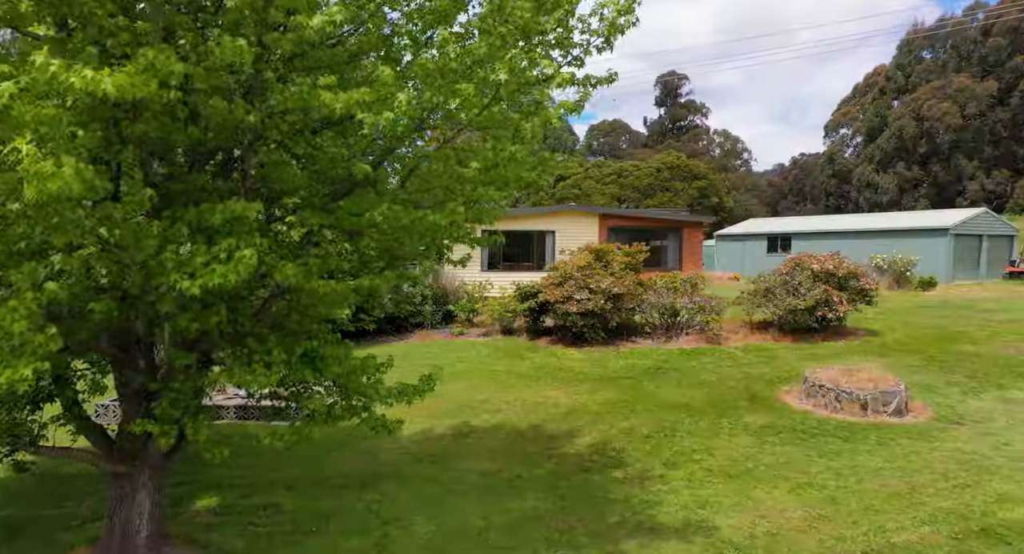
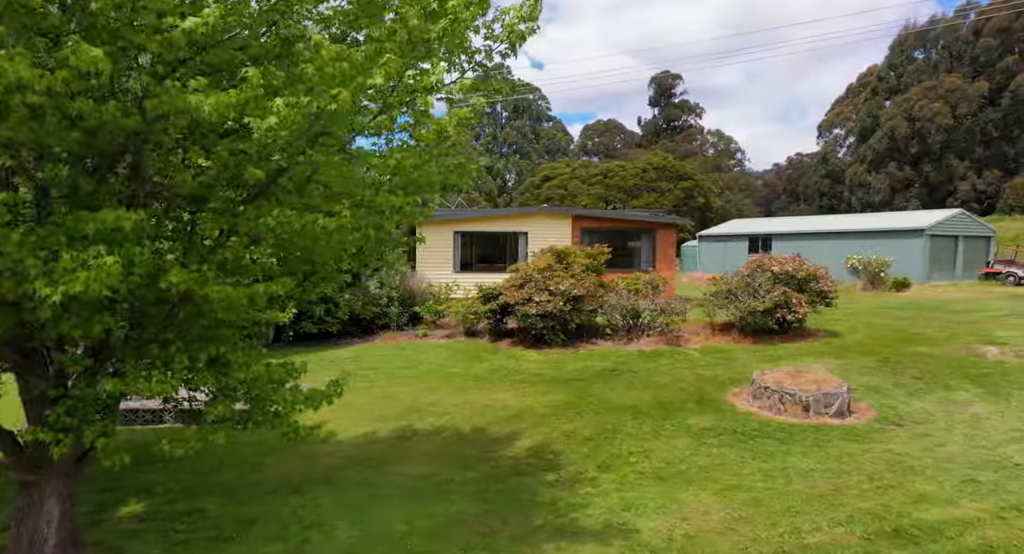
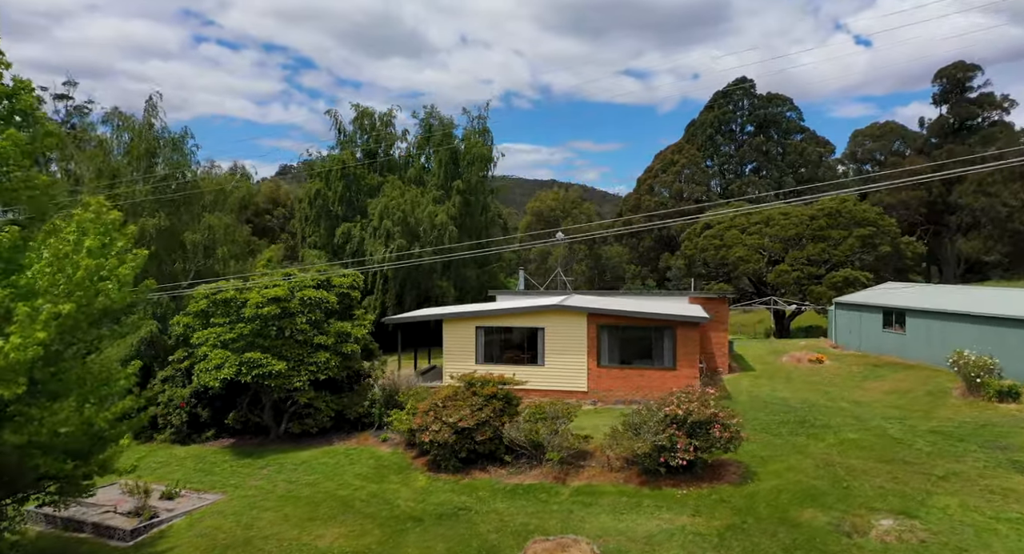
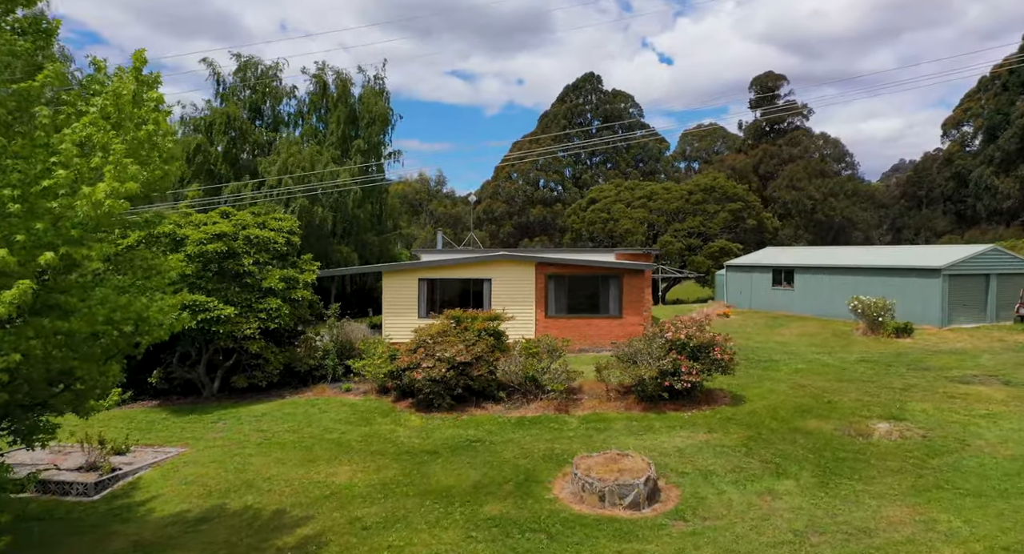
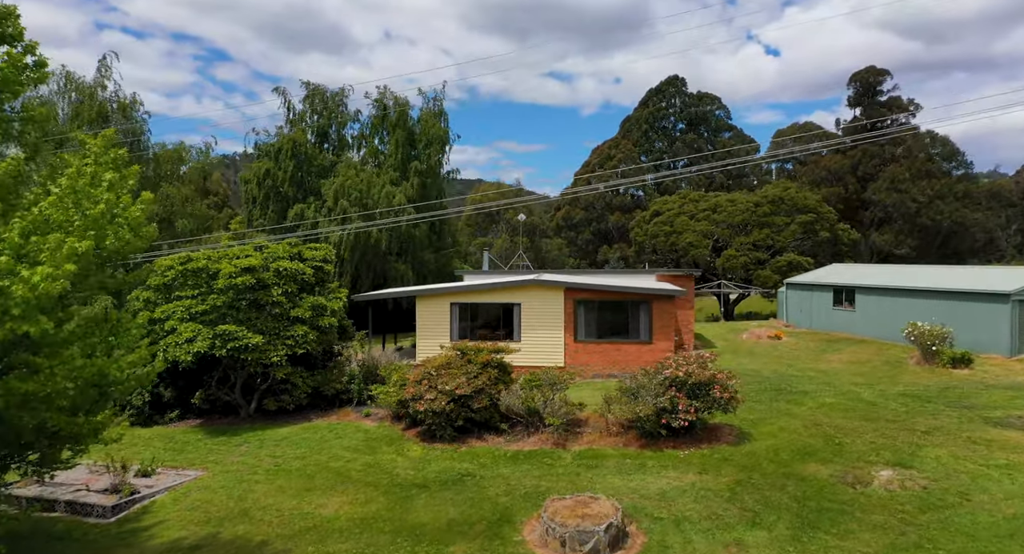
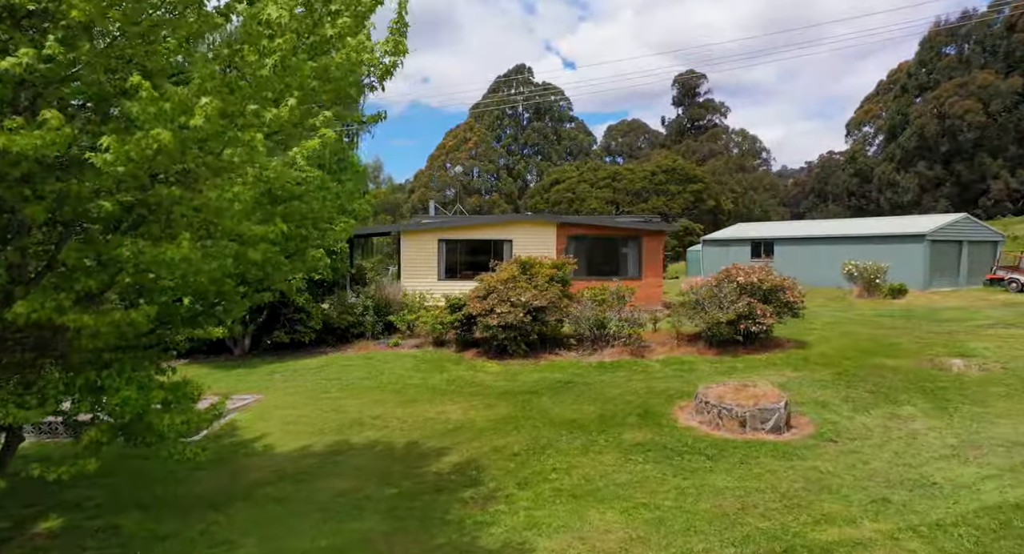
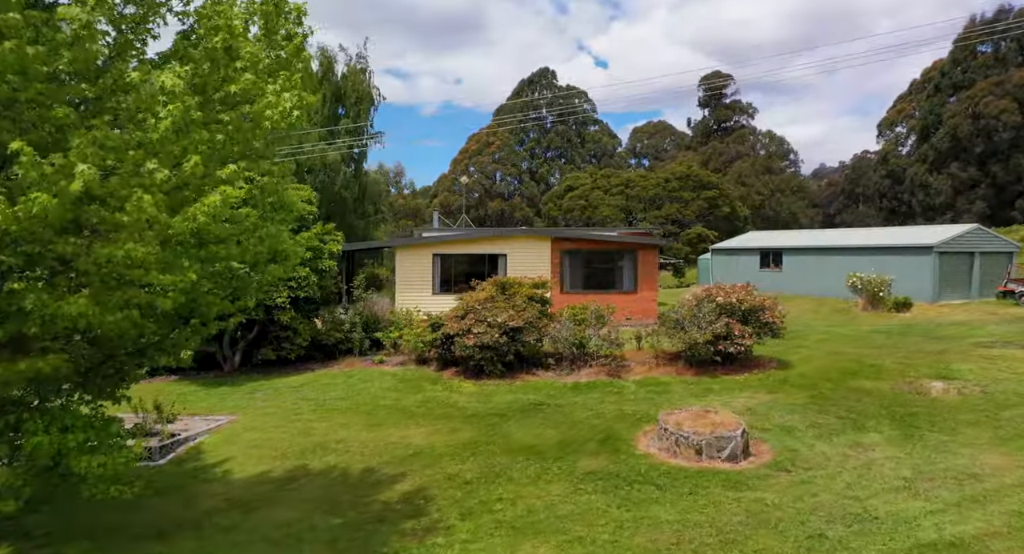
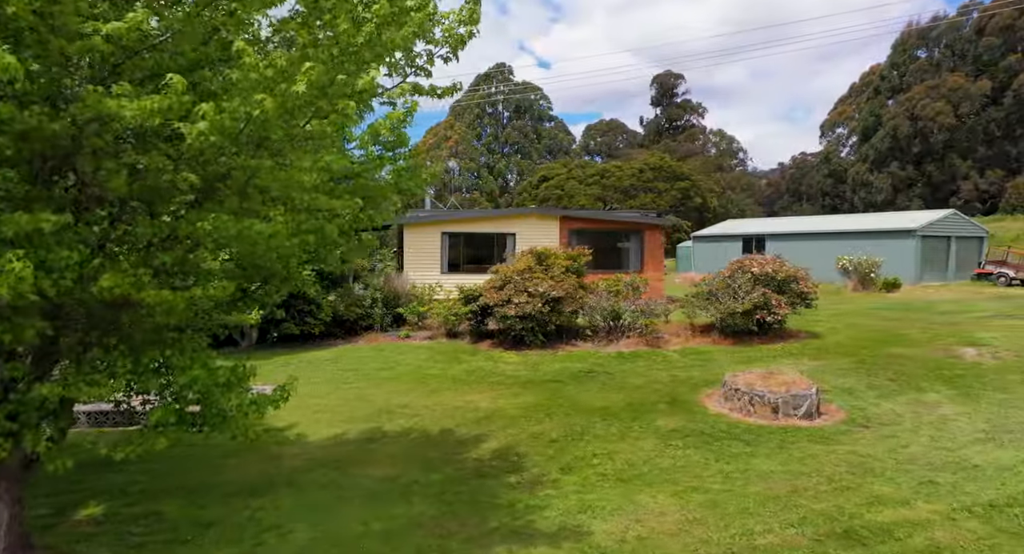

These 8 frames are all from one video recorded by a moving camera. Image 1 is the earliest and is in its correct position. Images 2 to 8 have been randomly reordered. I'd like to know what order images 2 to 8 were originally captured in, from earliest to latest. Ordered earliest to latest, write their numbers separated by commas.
2, 8, 6, 7, 4, 5, 3
